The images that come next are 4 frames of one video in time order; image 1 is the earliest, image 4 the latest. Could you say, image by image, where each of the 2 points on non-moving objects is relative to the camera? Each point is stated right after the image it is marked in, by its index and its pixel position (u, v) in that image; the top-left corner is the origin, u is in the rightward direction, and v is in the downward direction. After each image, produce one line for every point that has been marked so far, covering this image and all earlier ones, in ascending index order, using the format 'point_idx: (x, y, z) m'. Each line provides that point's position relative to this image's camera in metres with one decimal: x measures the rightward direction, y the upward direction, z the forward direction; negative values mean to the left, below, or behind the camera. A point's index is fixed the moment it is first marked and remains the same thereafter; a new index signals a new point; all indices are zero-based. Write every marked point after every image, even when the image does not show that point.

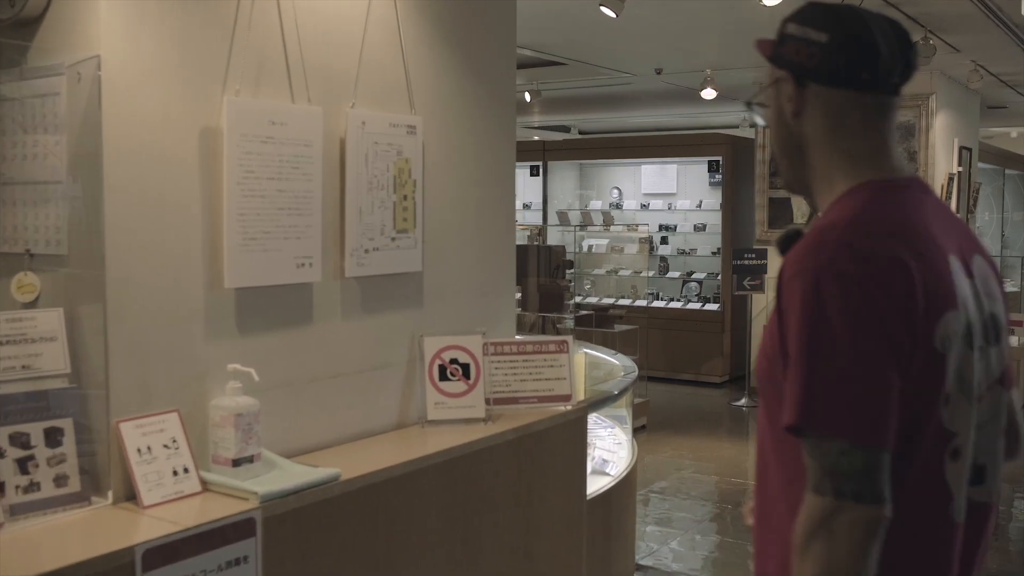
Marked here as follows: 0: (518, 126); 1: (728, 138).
0: (+0.1, +2.0, +11.1) m
1: (+1.8, +1.3, +7.9) m
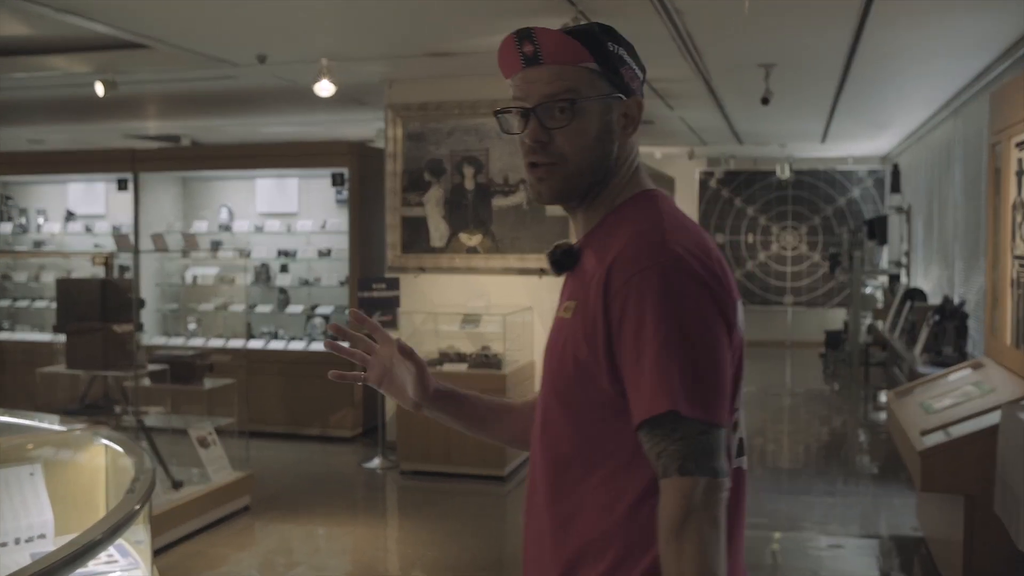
0: (-3.9, +1.6, +9.1) m
1: (-1.2, +1.0, +6.6) m
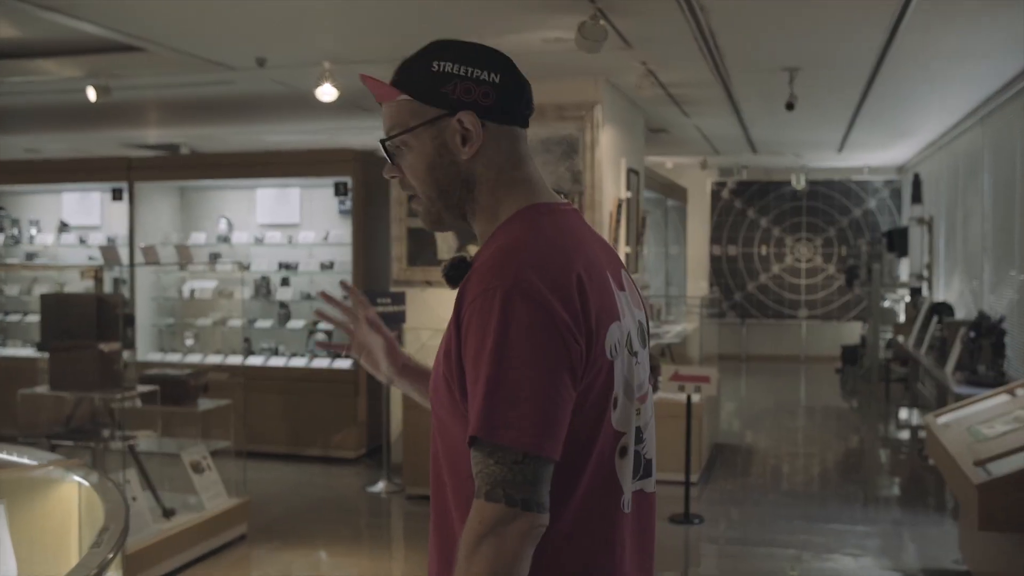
0: (-3.8, +1.4, +8.8) m
1: (-1.1, +0.9, +6.3) m
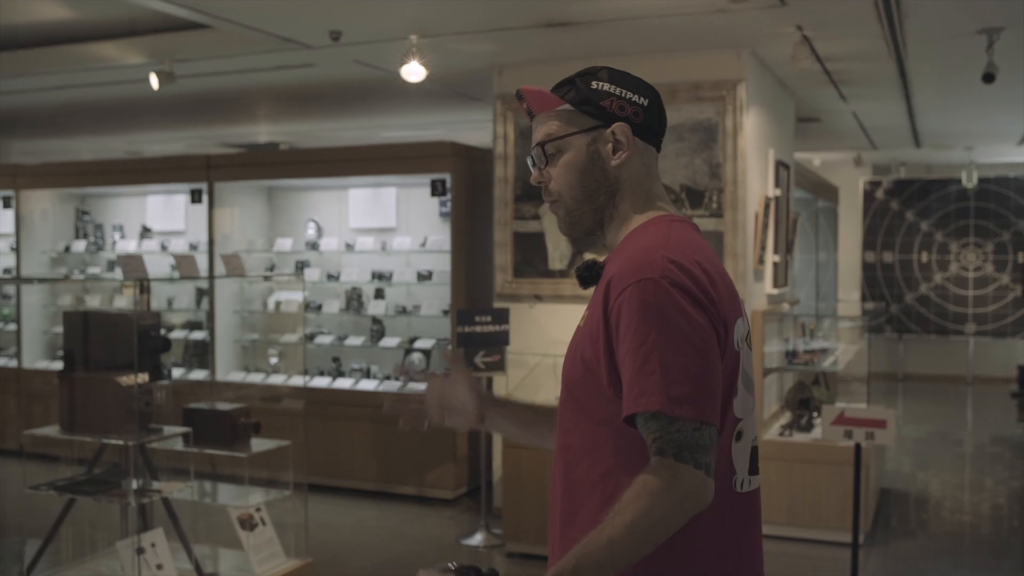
0: (-2.7, +1.4, +8.3) m
1: (-0.3, +0.8, +5.5) m
